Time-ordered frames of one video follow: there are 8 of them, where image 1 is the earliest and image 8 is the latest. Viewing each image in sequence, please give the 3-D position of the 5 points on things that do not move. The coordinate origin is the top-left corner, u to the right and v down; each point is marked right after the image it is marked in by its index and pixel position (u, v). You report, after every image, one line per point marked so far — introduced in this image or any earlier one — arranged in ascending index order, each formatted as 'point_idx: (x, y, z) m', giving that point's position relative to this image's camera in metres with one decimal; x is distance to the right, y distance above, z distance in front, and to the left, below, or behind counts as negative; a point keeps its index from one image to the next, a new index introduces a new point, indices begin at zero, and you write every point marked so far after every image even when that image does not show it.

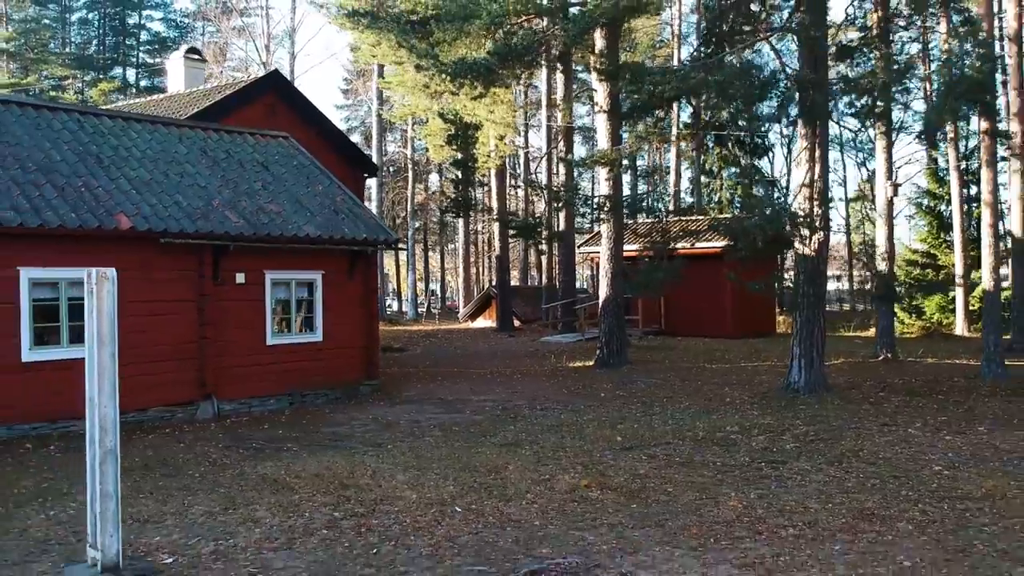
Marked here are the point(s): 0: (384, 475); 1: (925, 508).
0: (-1.1, -1.7, +7.9) m
1: (+3.3, -1.7, +7.0) m
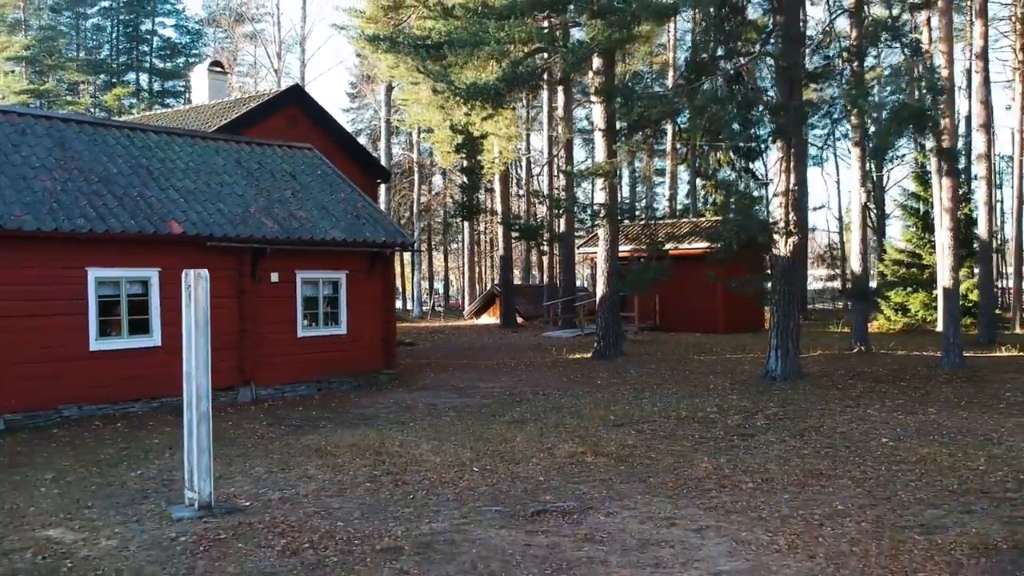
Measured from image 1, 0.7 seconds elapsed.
0: (-1.1, -1.6, +9.3) m
1: (+3.4, -1.7, +8.4) m
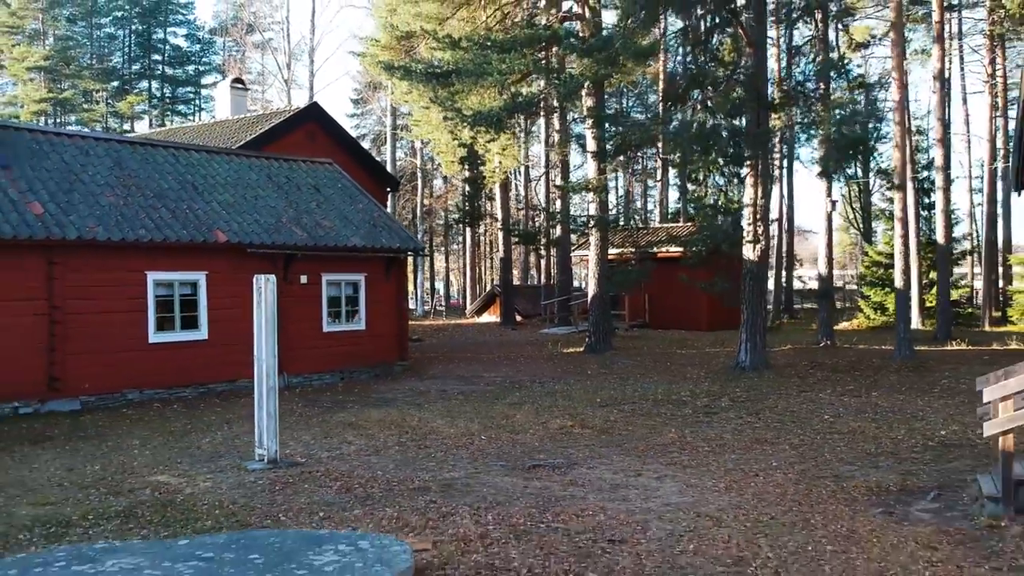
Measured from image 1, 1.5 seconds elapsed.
0: (-1.0, -1.6, +11.1) m
1: (+3.4, -1.7, +10.2) m
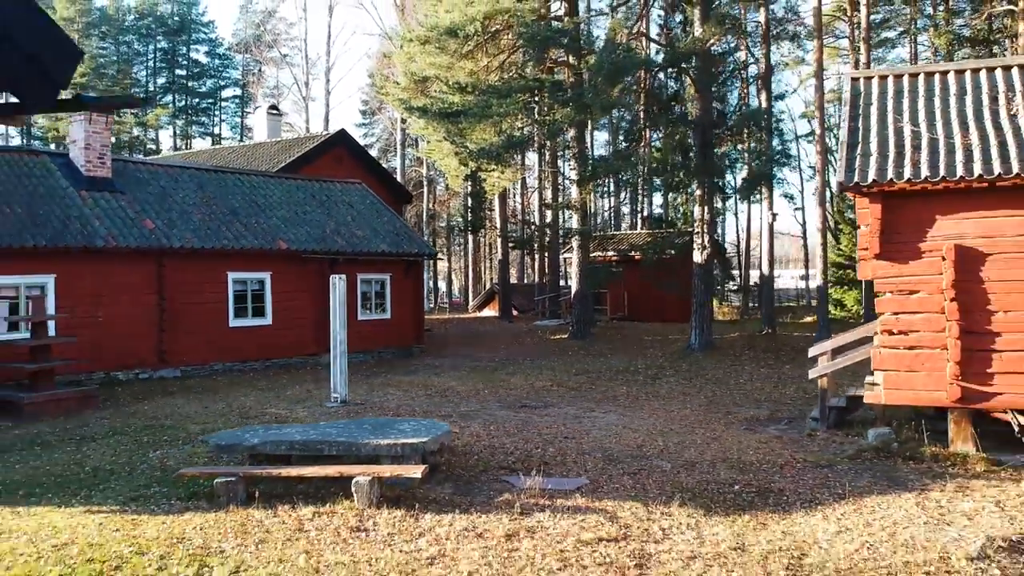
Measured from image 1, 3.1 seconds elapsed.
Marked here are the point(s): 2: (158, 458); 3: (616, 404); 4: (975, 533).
0: (-1.1, -1.6, +15.0) m
1: (+3.3, -1.6, +14.1) m
2: (-3.7, -1.8, +9.3) m
3: (+1.5, -1.7, +12.7) m
4: (+3.7, -2.0, +7.0) m
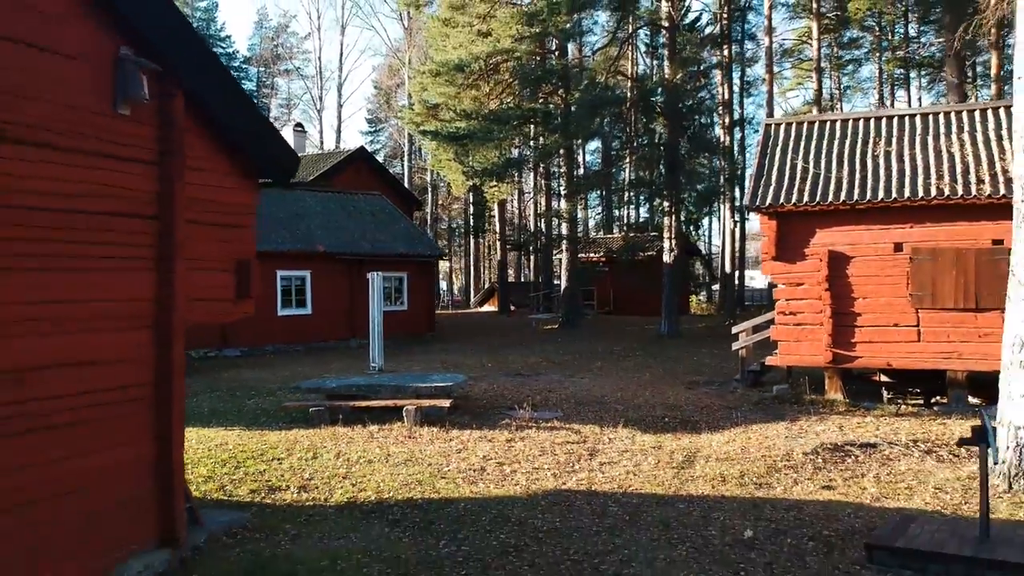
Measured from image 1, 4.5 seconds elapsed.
0: (-1.2, -1.5, +18.6) m
1: (+3.3, -1.5, +17.7) m
2: (-3.8, -1.7, +12.9) m
3: (+1.4, -1.6, +16.3) m
4: (+3.6, -1.9, +10.6) m
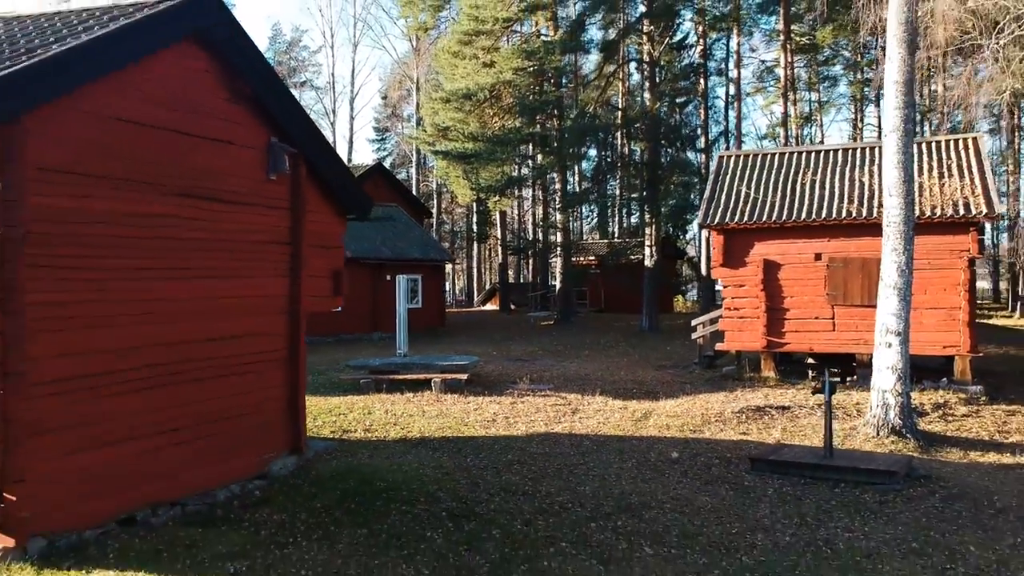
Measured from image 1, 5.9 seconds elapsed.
0: (-1.1, -1.5, +22.0) m
1: (+3.3, -1.6, +21.1) m
2: (-3.7, -1.7, +16.4) m
3: (+1.5, -1.6, +19.8) m
4: (+3.7, -1.9, +14.0) m
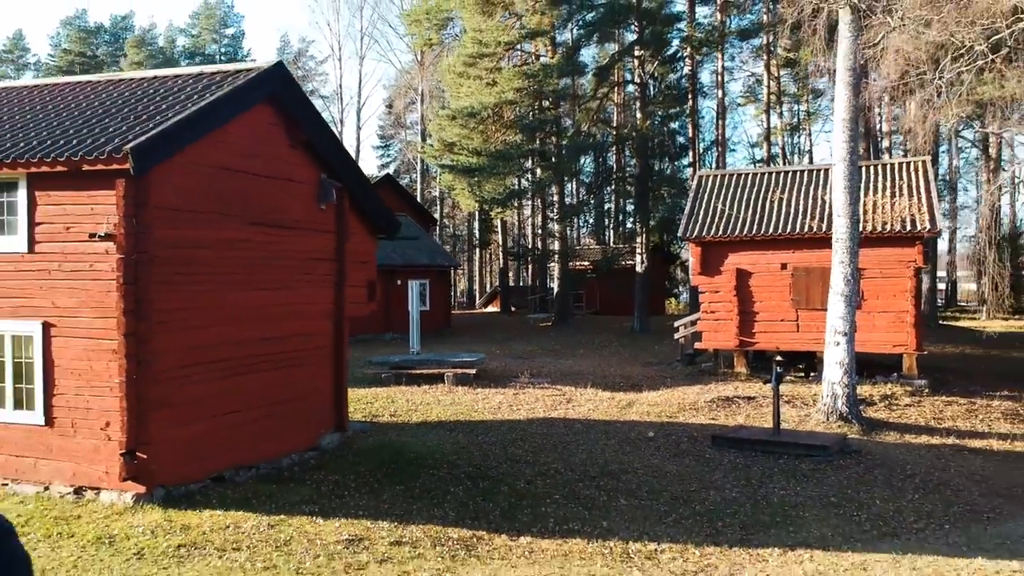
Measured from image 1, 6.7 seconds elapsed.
0: (-1.1, -1.6, +24.2) m
1: (+3.3, -1.7, +23.3) m
2: (-3.7, -1.8, +18.5) m
3: (+1.5, -1.7, +21.9) m
4: (+3.7, -2.0, +16.2) m
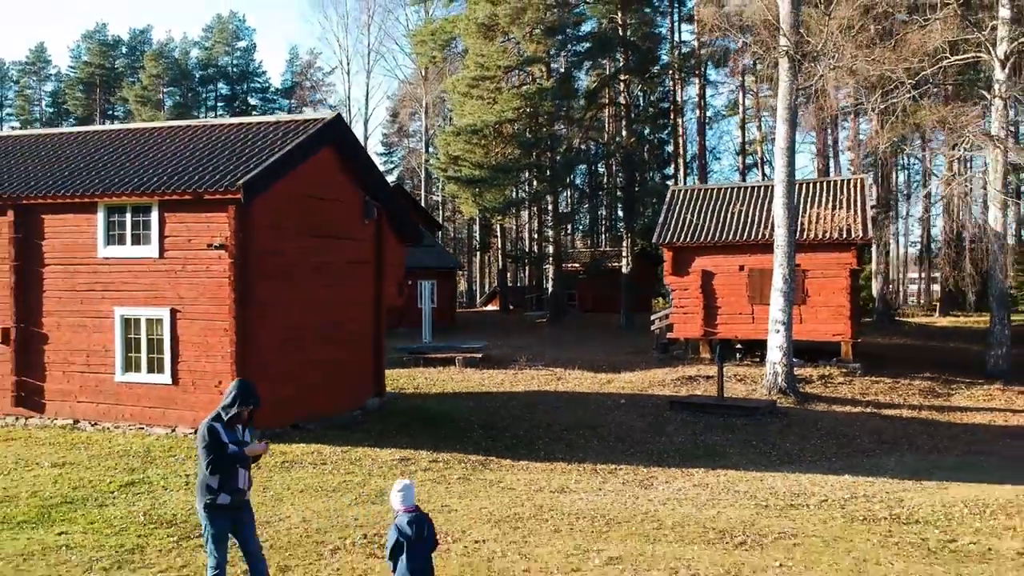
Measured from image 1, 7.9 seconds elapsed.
0: (-1.1, -1.6, +27.5) m
1: (+3.3, -1.6, +26.6) m
2: (-3.7, -1.8, +21.9) m
3: (+1.5, -1.7, +25.3) m
4: (+3.7, -1.9, +19.5) m
